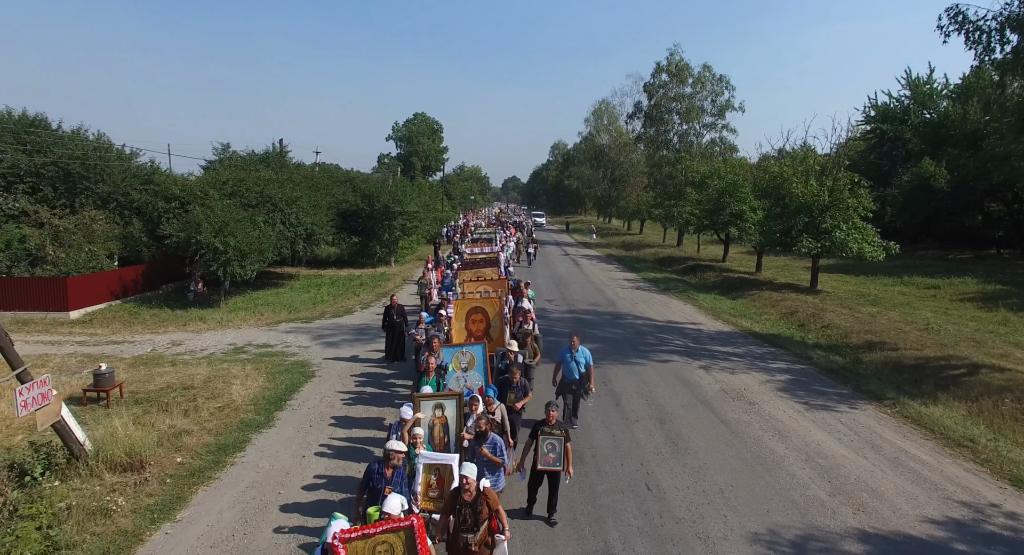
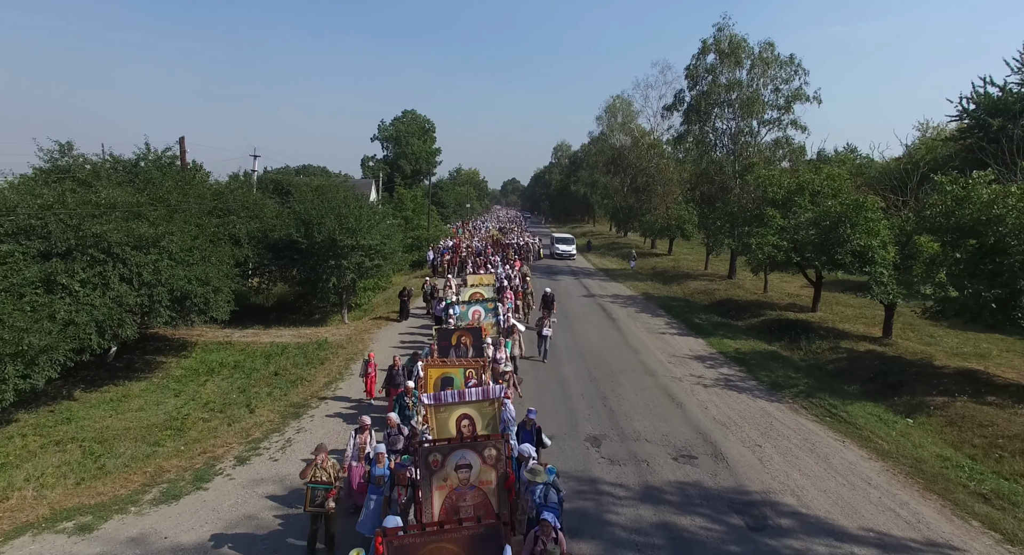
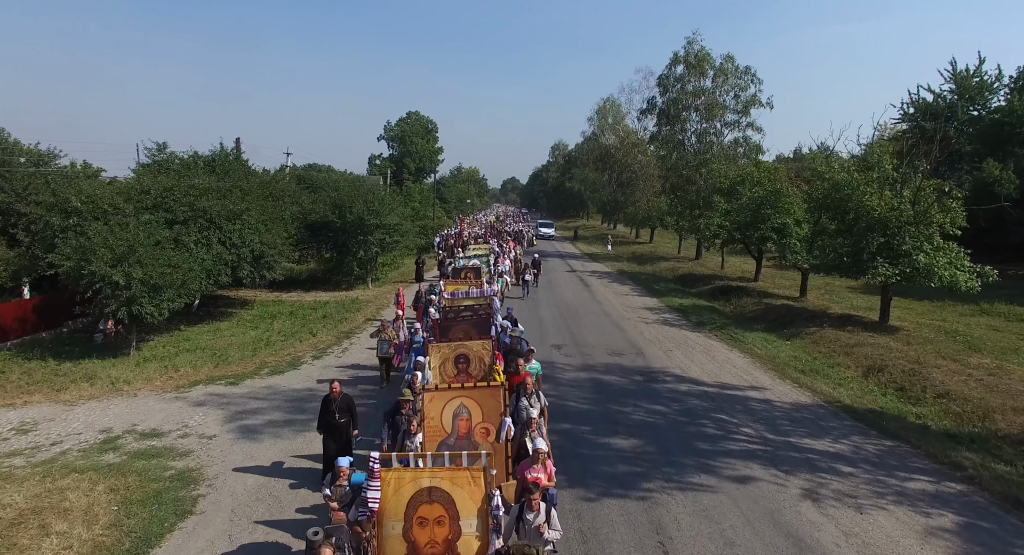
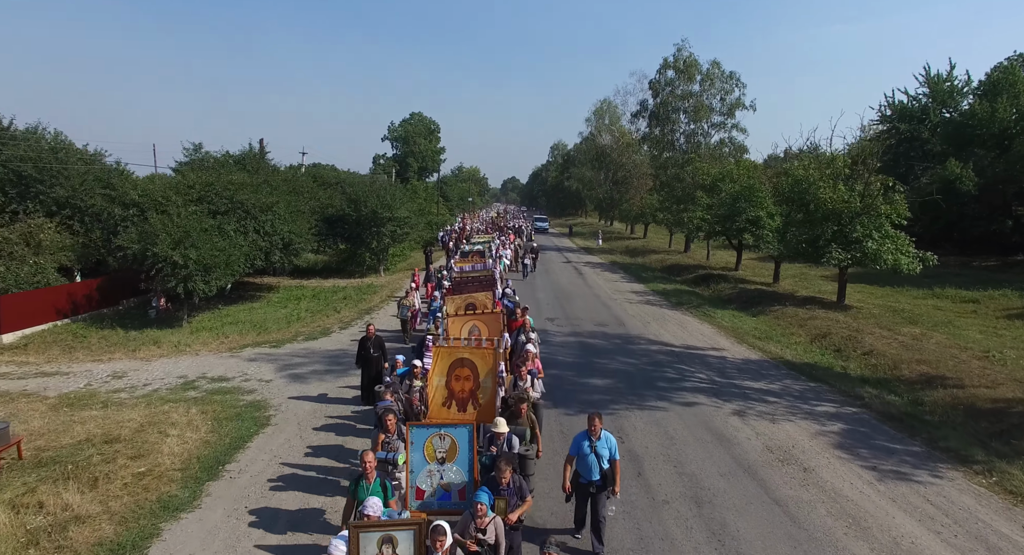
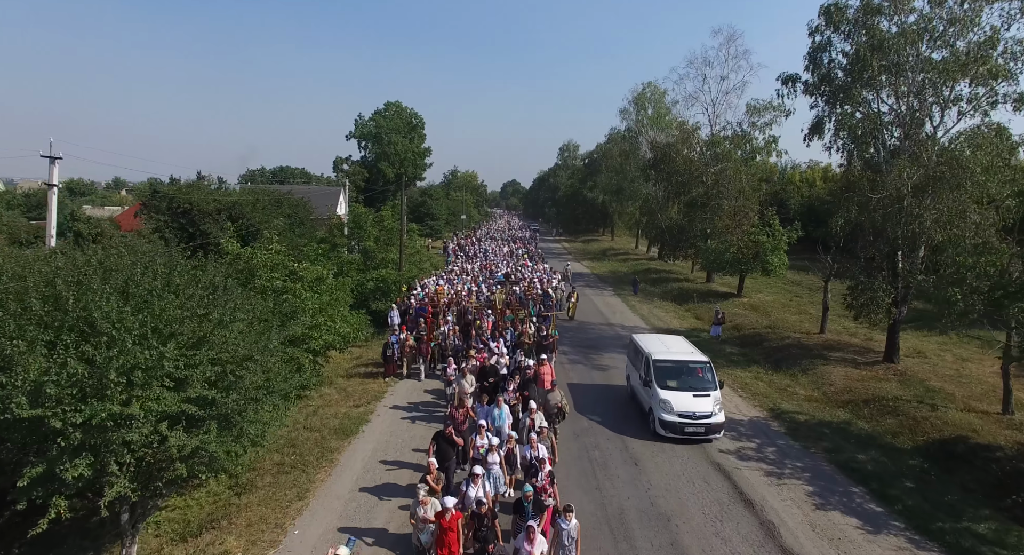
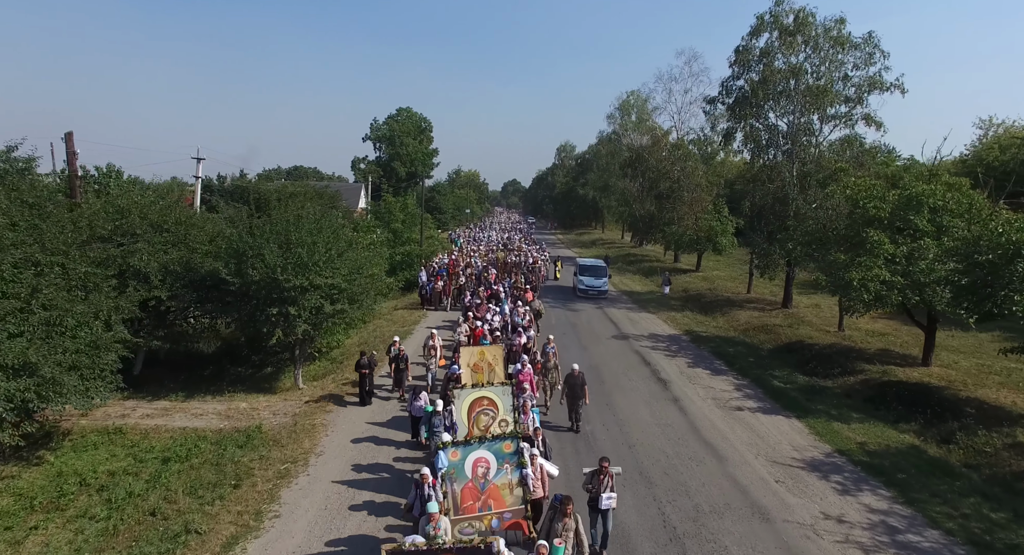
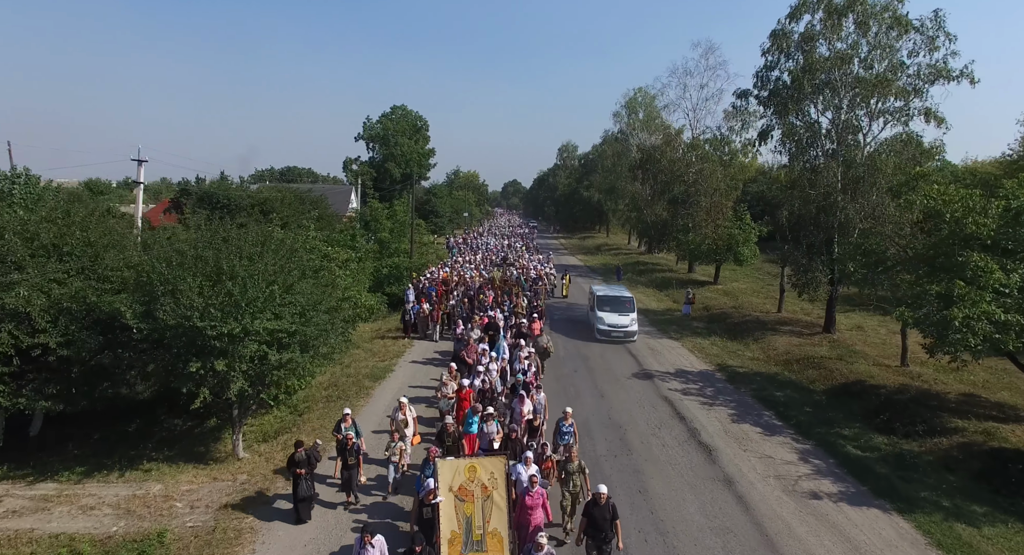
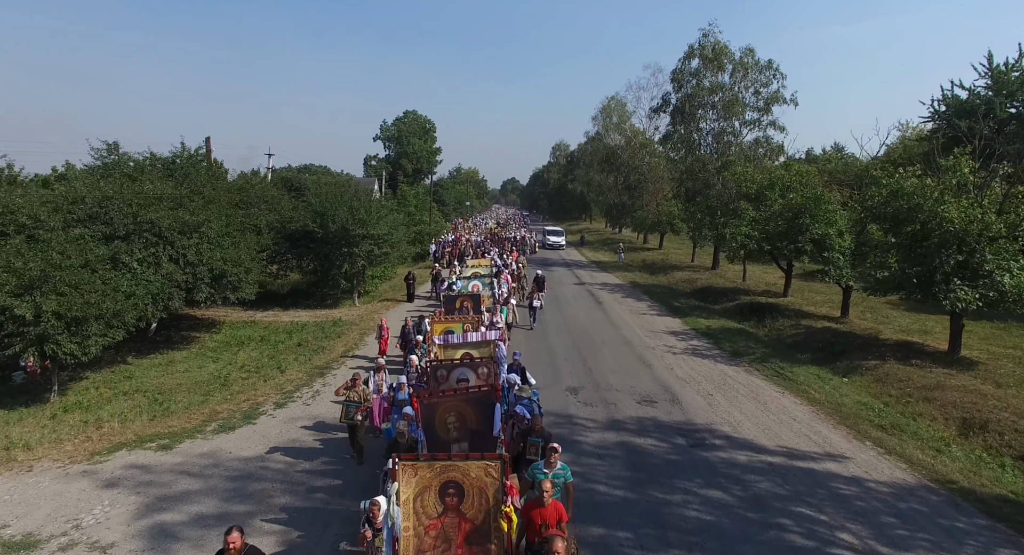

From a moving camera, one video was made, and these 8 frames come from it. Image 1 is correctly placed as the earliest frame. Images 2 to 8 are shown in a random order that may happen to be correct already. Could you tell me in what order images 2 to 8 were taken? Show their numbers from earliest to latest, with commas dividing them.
4, 3, 8, 2, 6, 7, 5
